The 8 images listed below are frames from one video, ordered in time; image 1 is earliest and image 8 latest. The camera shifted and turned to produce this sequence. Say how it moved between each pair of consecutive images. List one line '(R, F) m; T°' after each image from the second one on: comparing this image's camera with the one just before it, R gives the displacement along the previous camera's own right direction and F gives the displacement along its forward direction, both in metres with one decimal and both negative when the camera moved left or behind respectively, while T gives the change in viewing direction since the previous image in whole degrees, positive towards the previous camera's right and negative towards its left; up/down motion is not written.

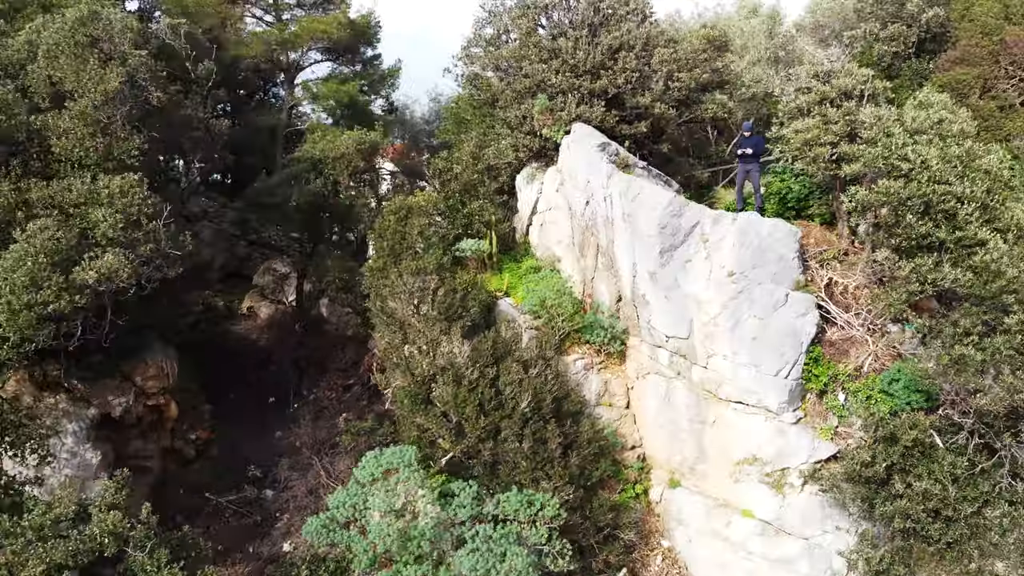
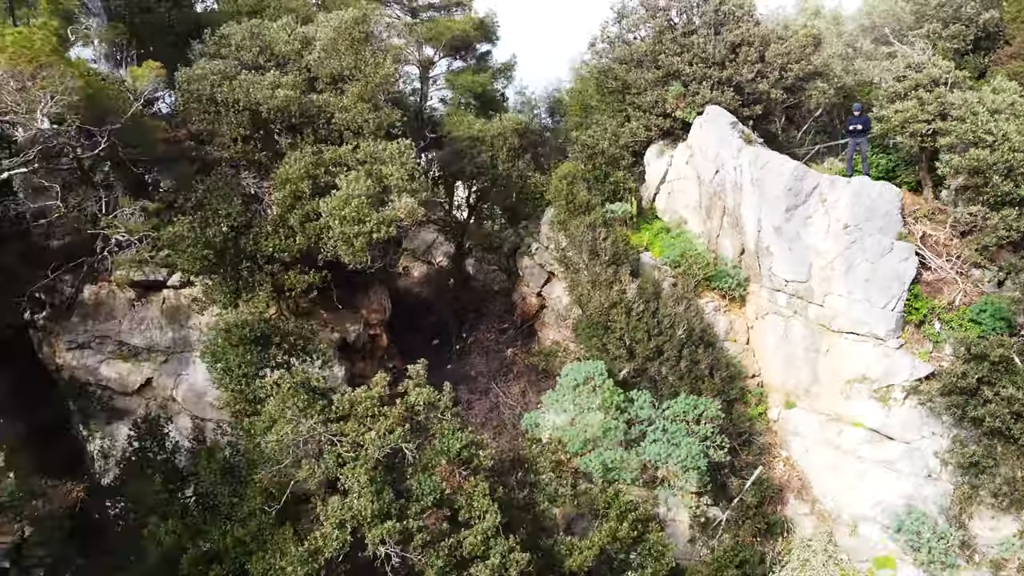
(-2.8, -2.0) m; 0°
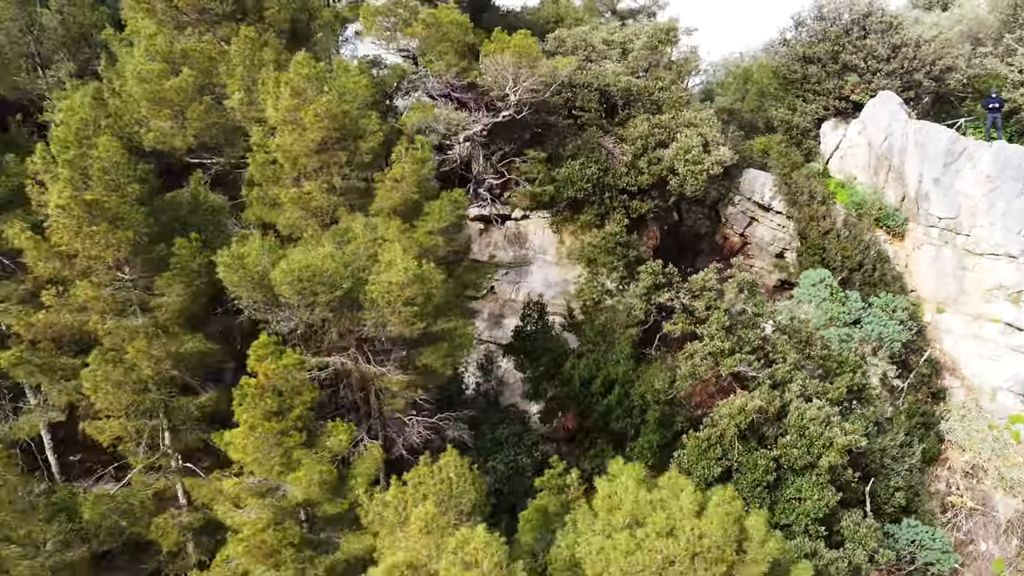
(-5.9, -4.0) m; 0°
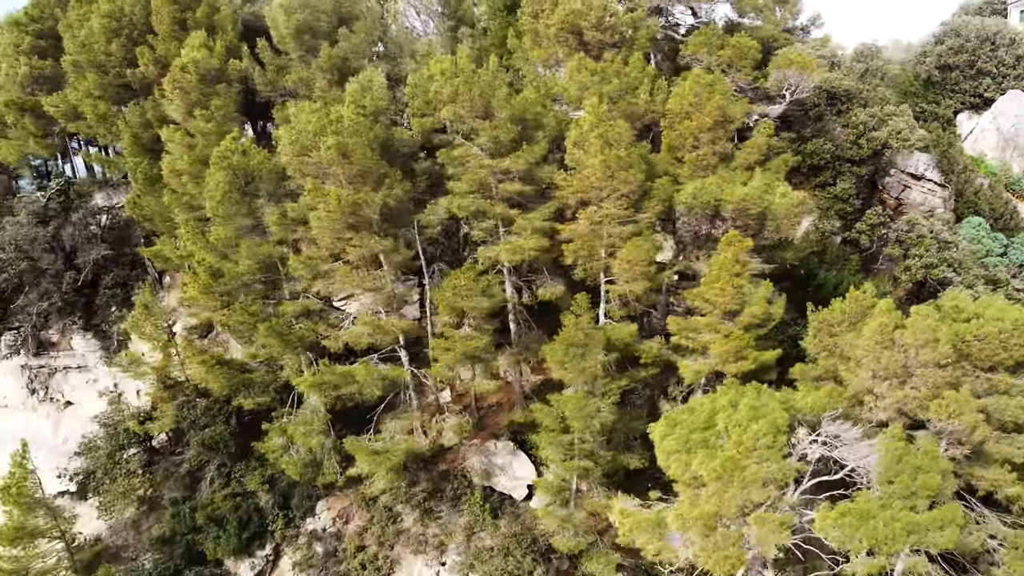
(-7.7, -5.8) m; -1°
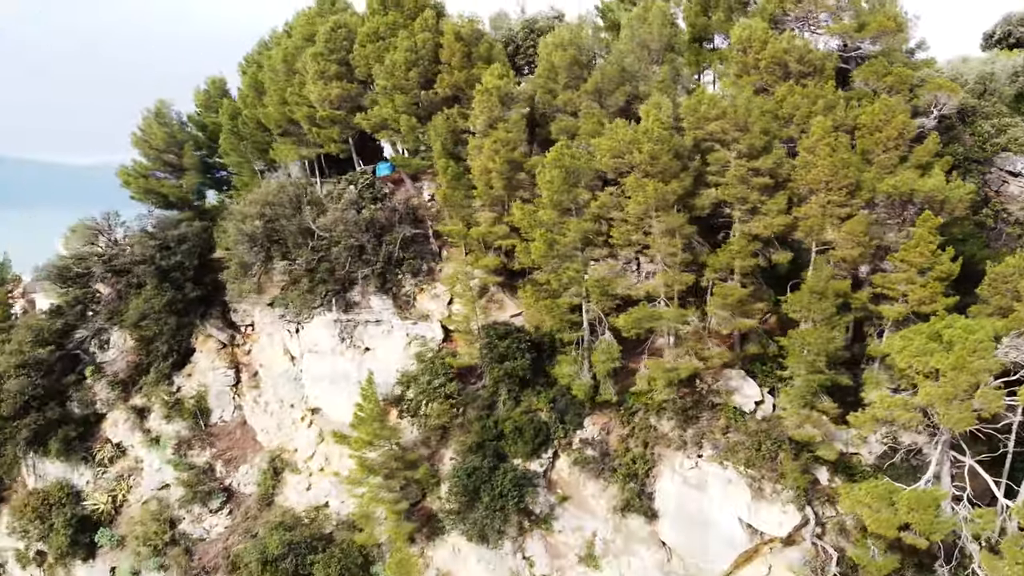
(-7.9, -5.5) m; 0°
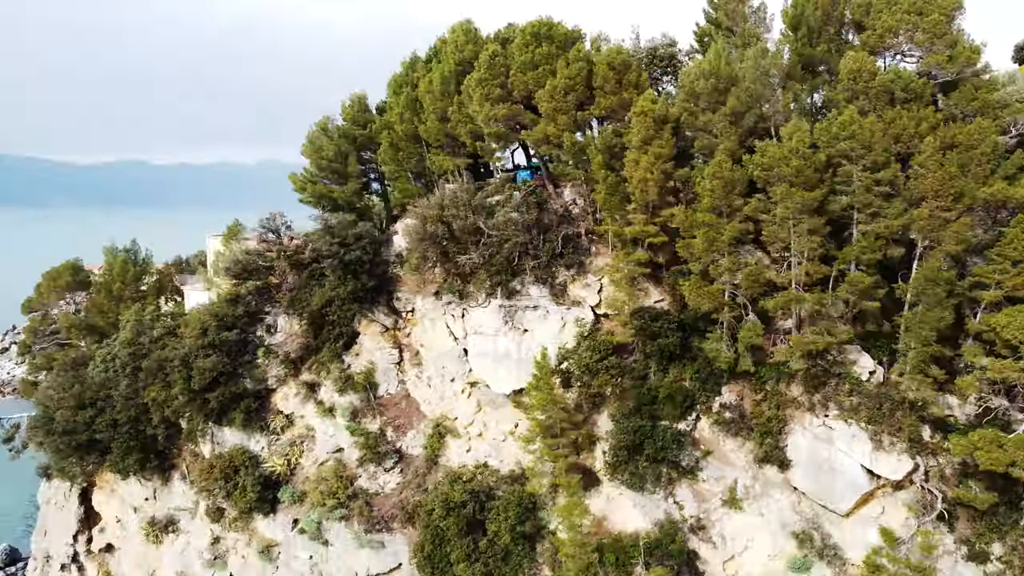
(-6.6, -4.3) m; 0°
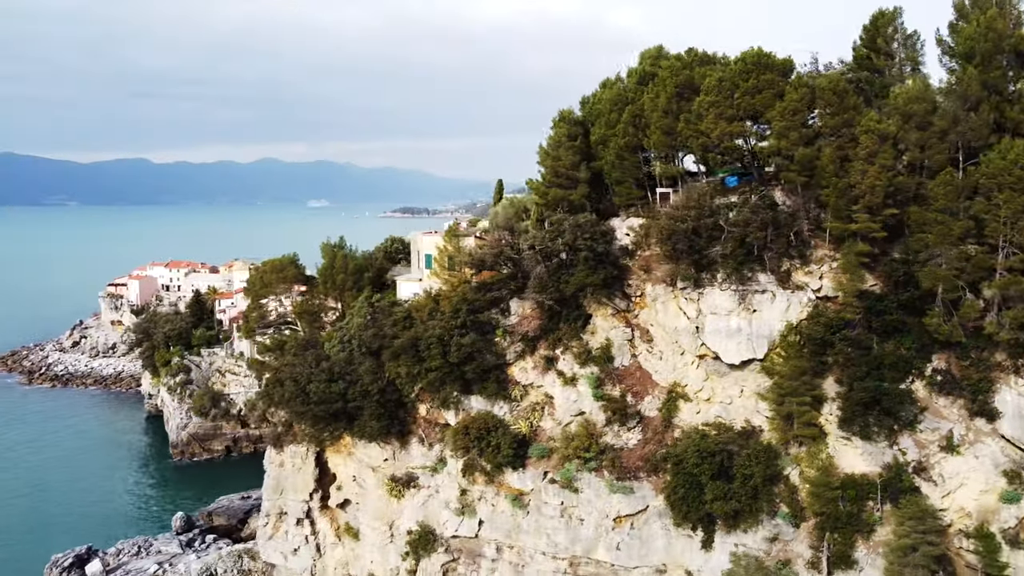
(-13.2, -5.7) m; 0°
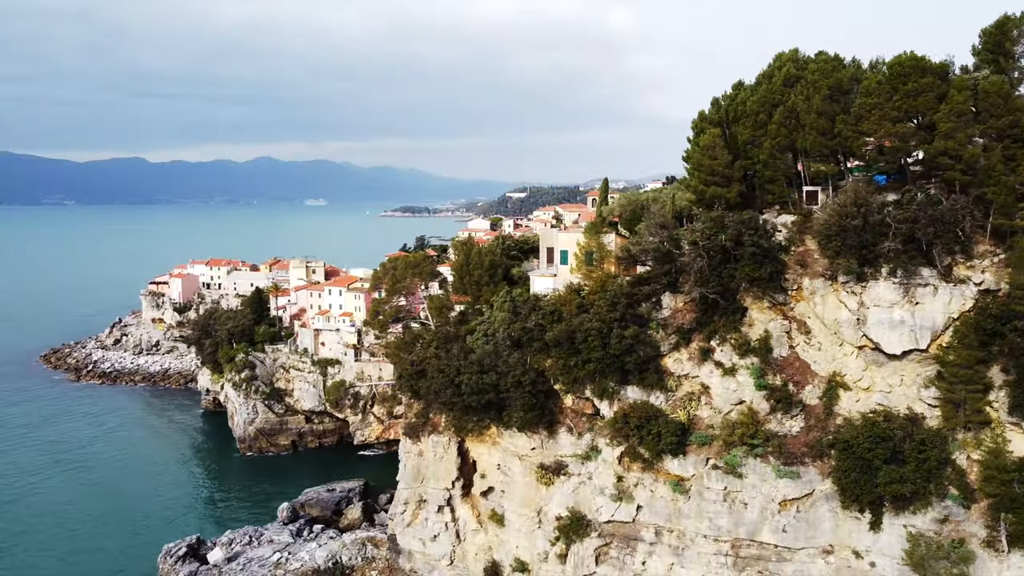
(-10.6, -1.5) m; 0°
